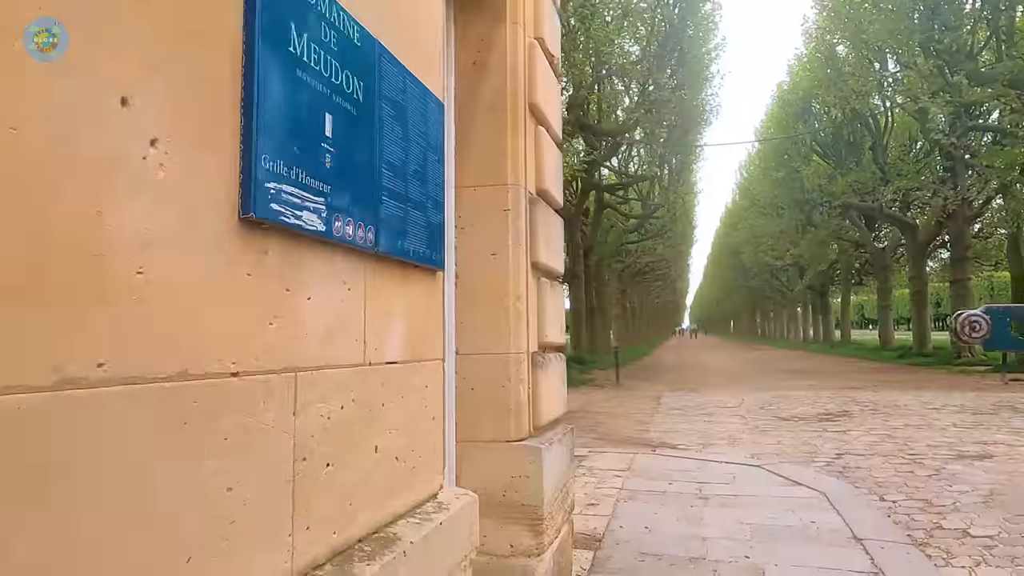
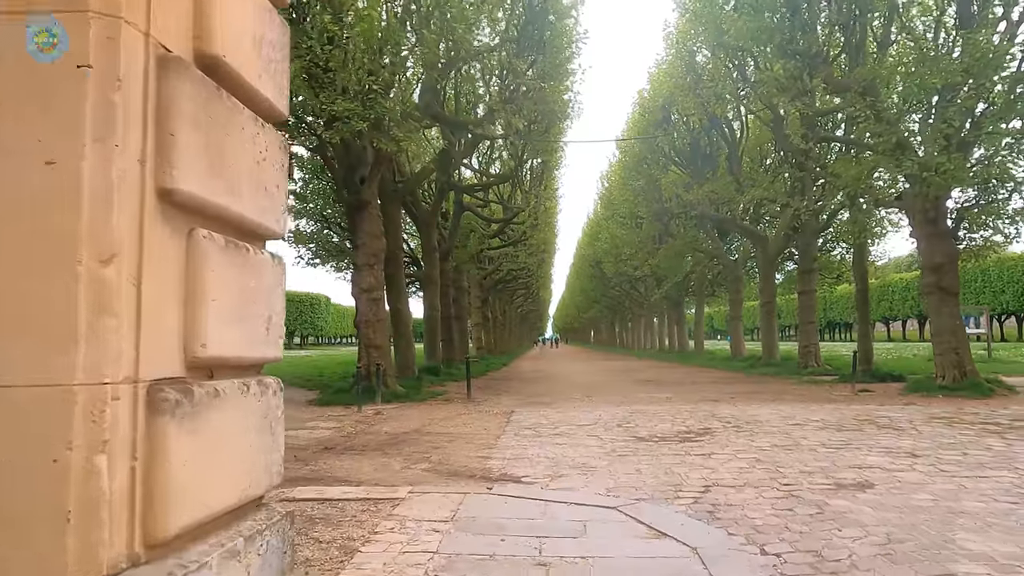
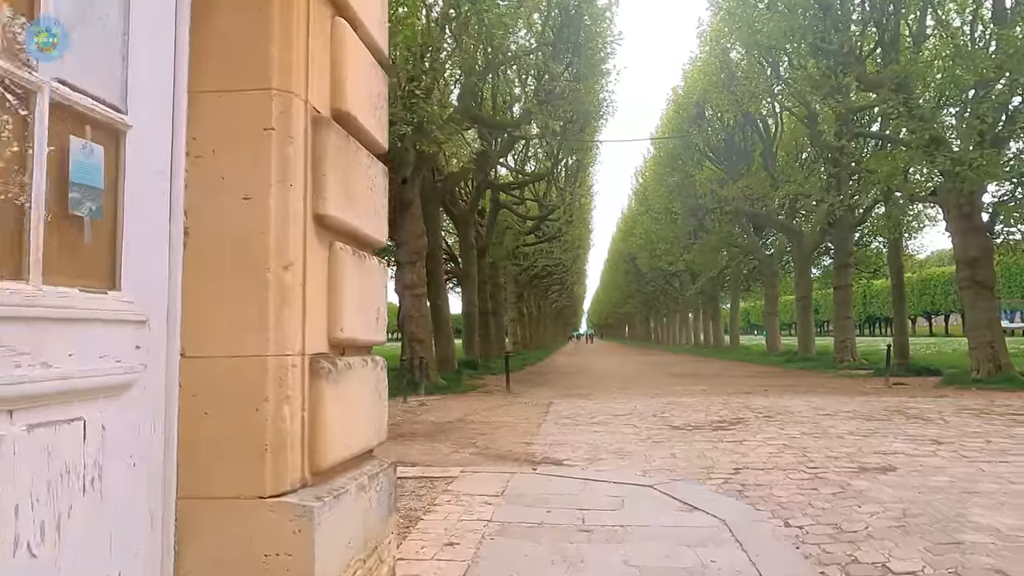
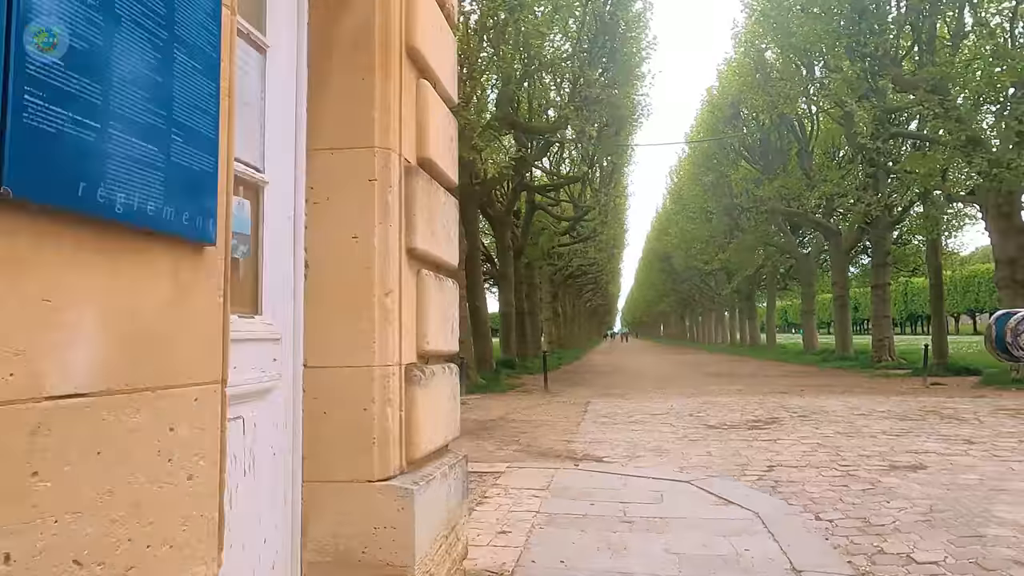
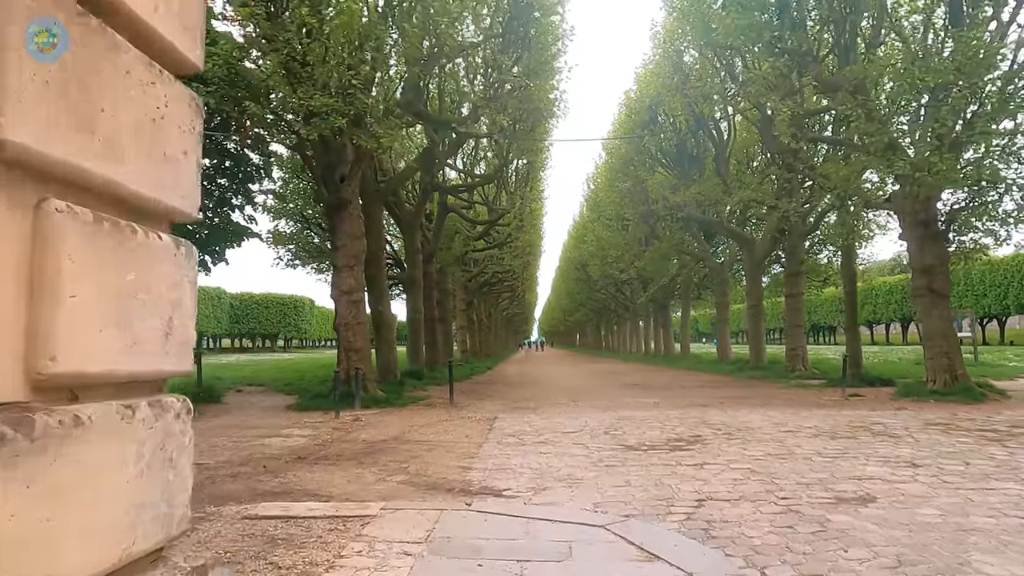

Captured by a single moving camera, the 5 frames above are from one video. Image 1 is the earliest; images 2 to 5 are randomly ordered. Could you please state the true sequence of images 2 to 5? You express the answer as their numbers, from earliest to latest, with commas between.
4, 3, 2, 5
